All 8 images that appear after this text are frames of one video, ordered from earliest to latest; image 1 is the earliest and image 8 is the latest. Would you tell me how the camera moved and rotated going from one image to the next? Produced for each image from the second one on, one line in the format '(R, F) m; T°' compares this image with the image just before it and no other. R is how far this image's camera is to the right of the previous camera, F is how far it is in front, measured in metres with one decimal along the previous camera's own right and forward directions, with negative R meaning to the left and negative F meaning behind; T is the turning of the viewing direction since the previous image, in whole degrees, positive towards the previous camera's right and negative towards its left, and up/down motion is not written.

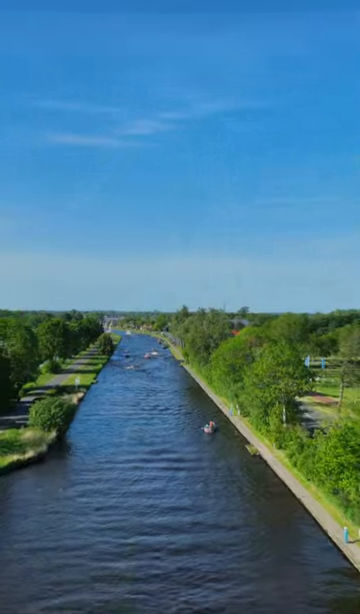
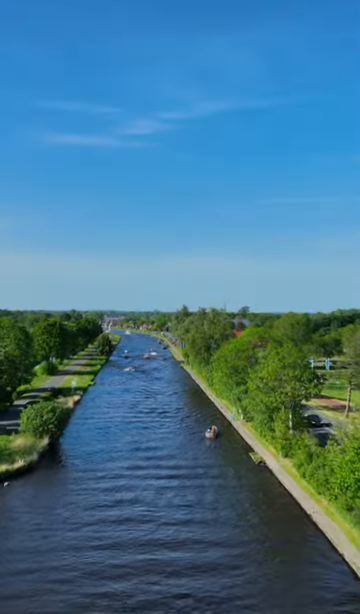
(0.0, +0.5) m; 0°
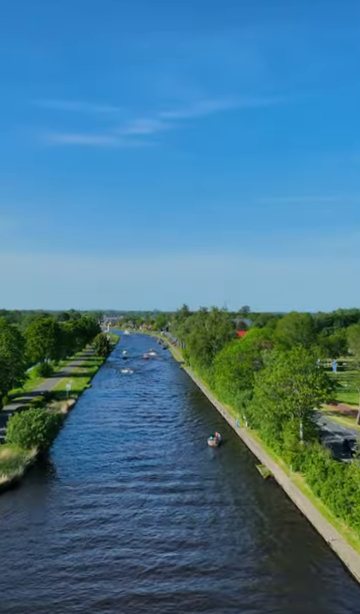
(0.0, +0.7) m; 0°
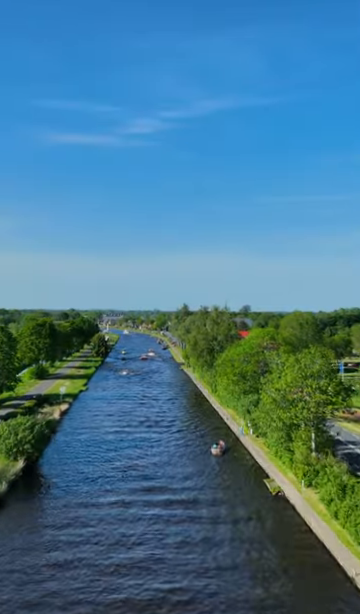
(0.0, +0.7) m; 0°
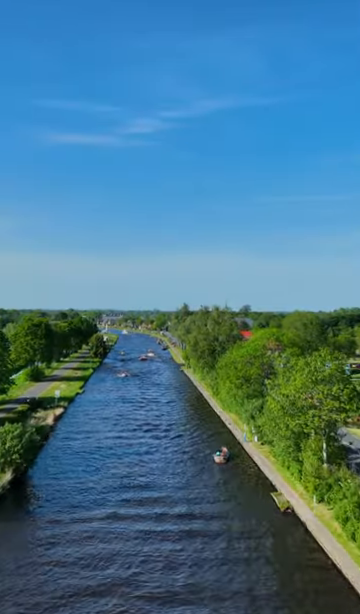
(0.0, +0.5) m; 0°
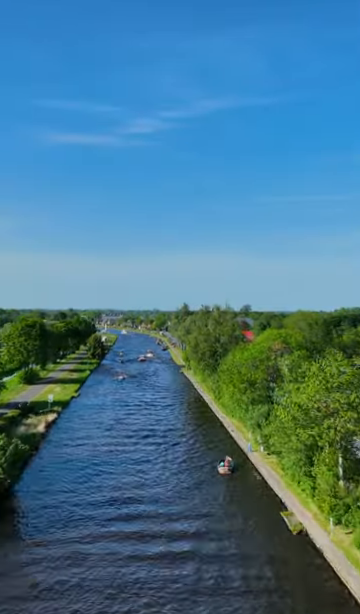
(0.0, +0.6) m; 0°
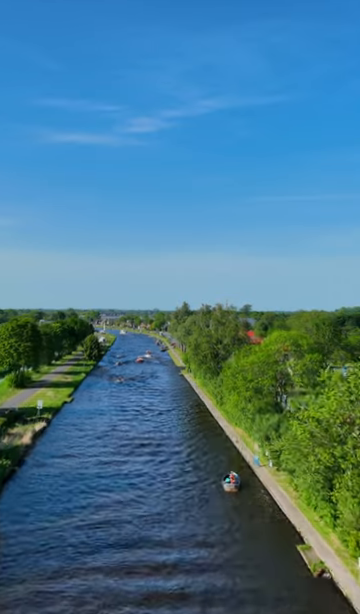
(0.0, +0.8) m; 0°
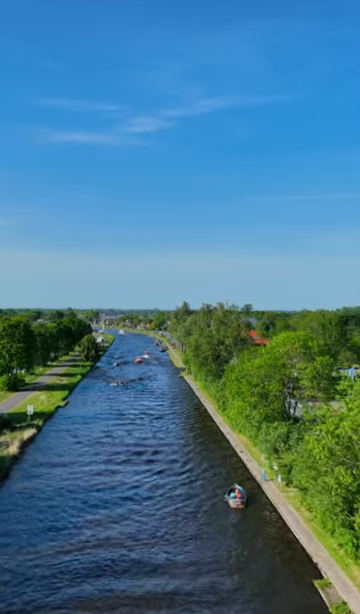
(0.0, +0.6) m; 0°
